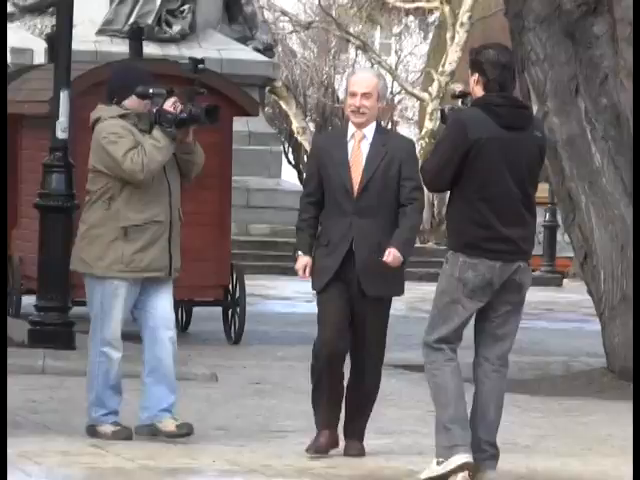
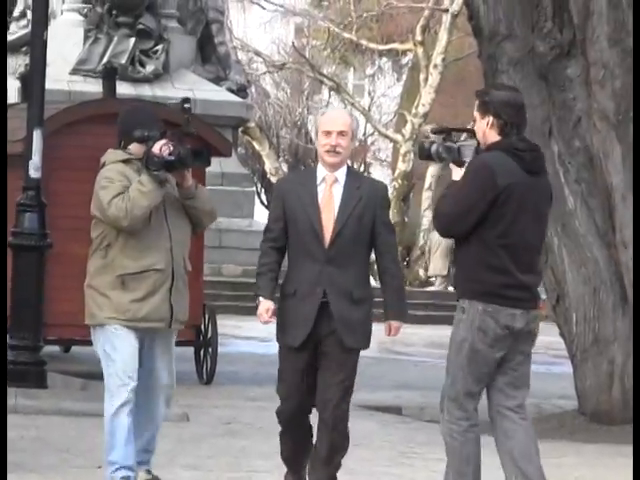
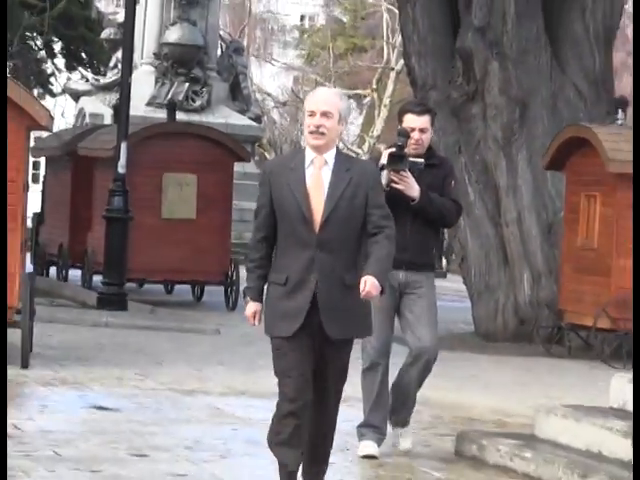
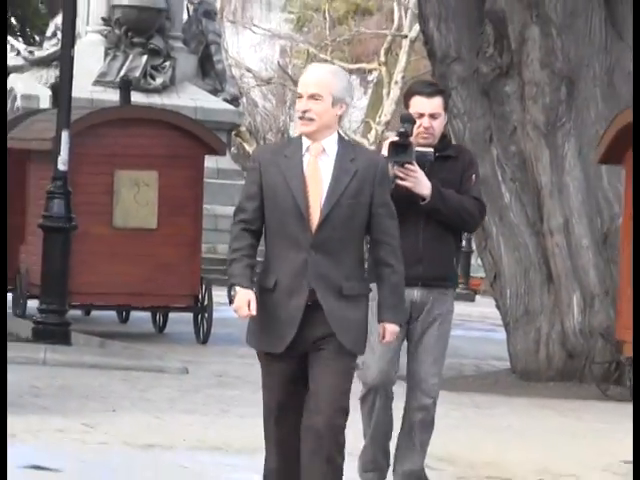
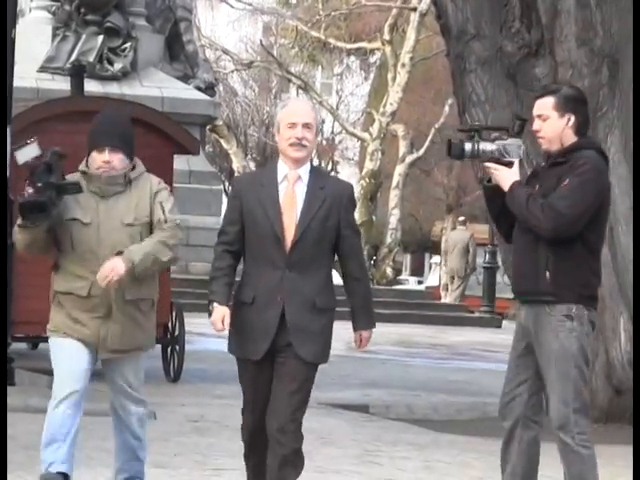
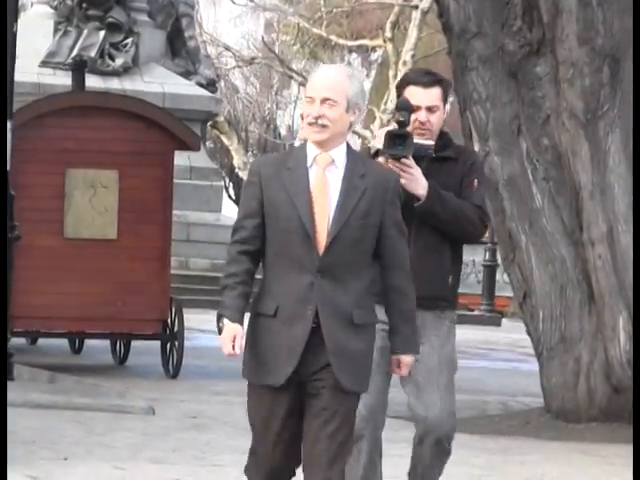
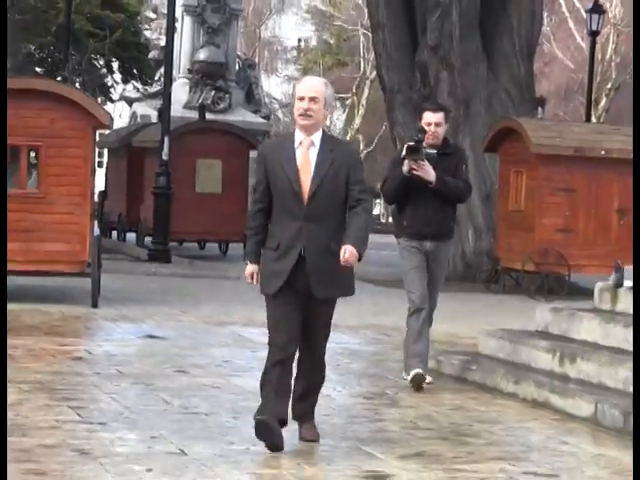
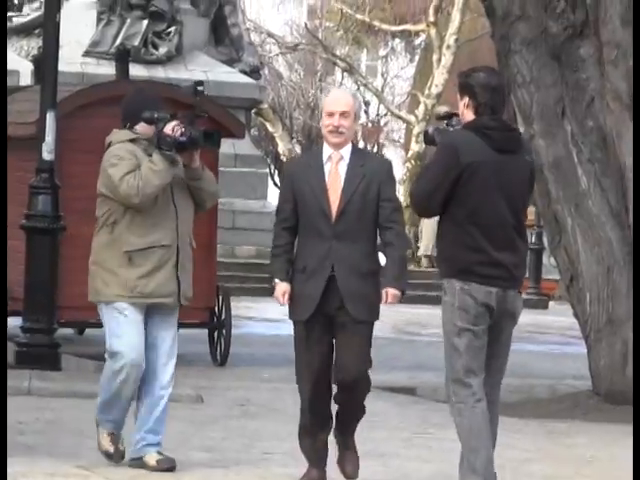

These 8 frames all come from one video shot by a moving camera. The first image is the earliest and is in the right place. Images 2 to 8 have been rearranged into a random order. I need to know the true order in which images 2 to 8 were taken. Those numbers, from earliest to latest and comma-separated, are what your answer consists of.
8, 2, 5, 6, 4, 3, 7
